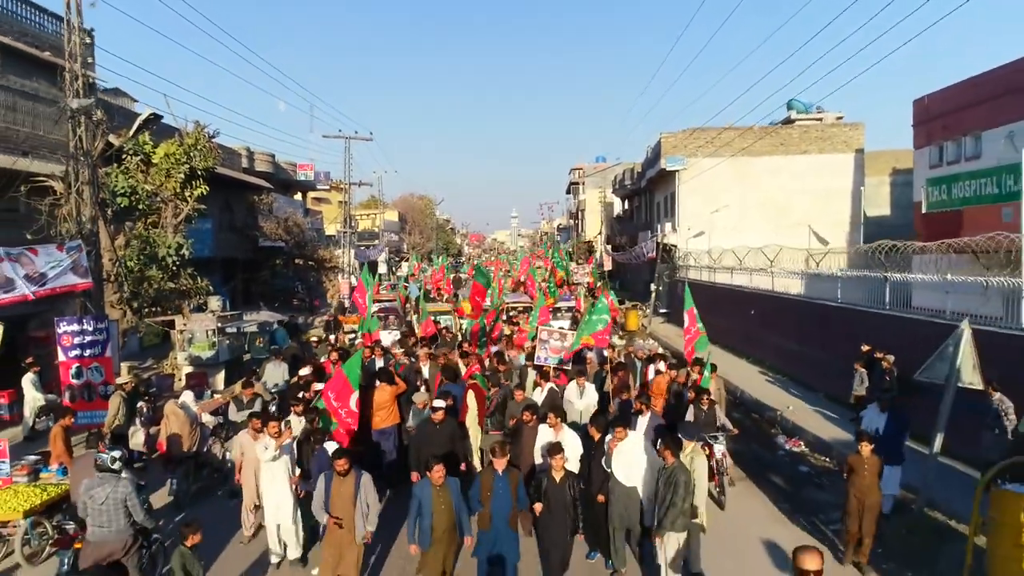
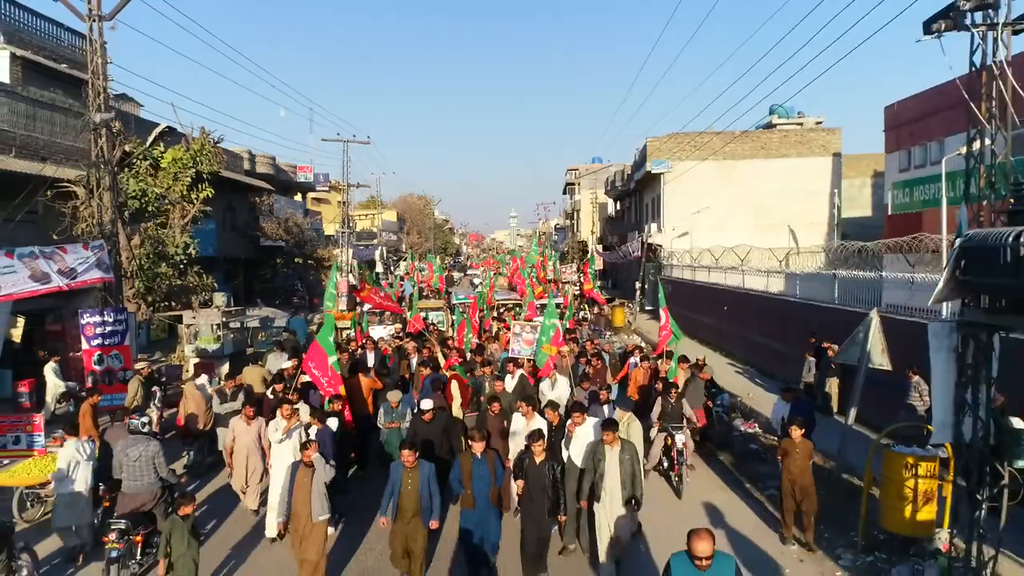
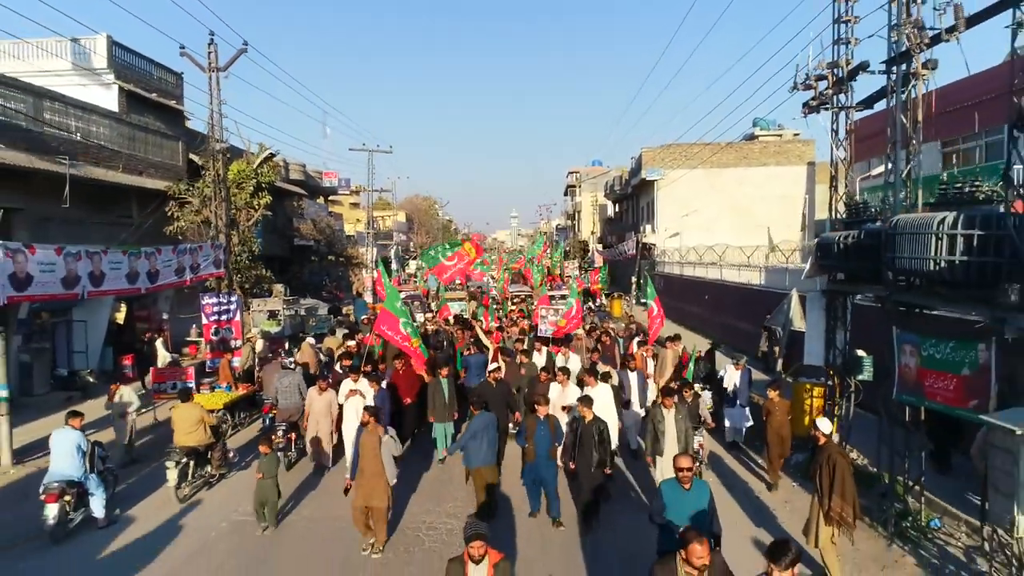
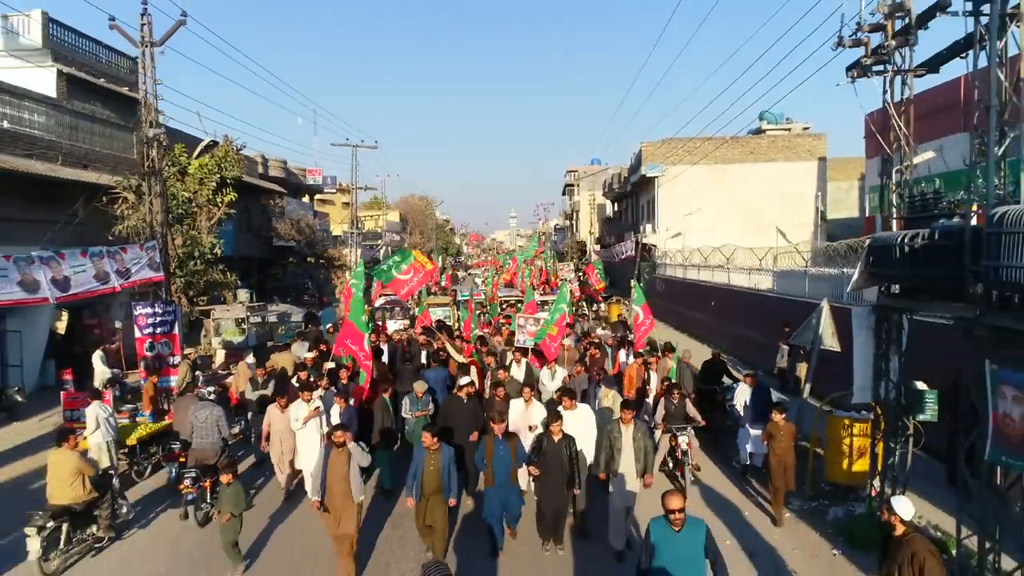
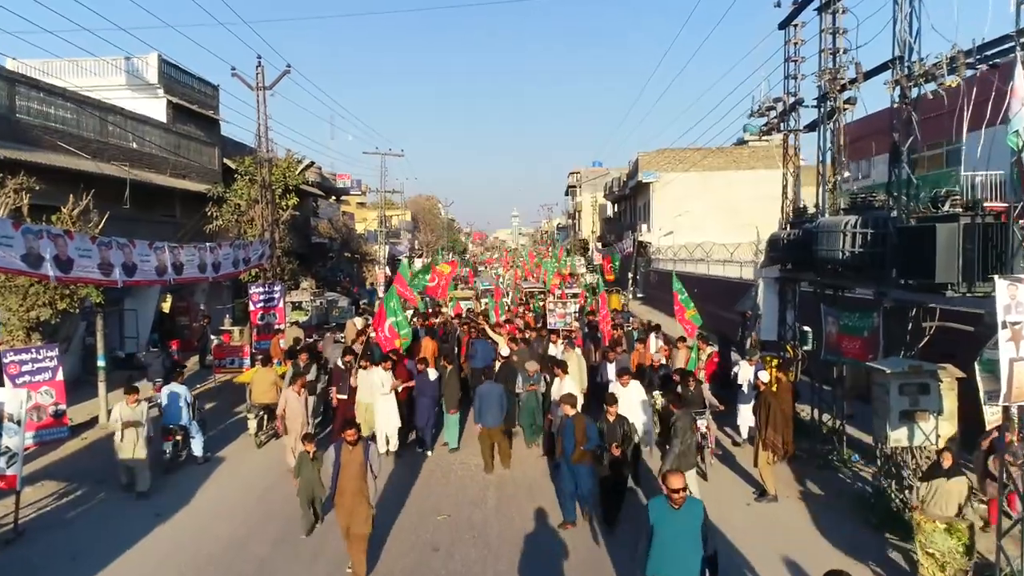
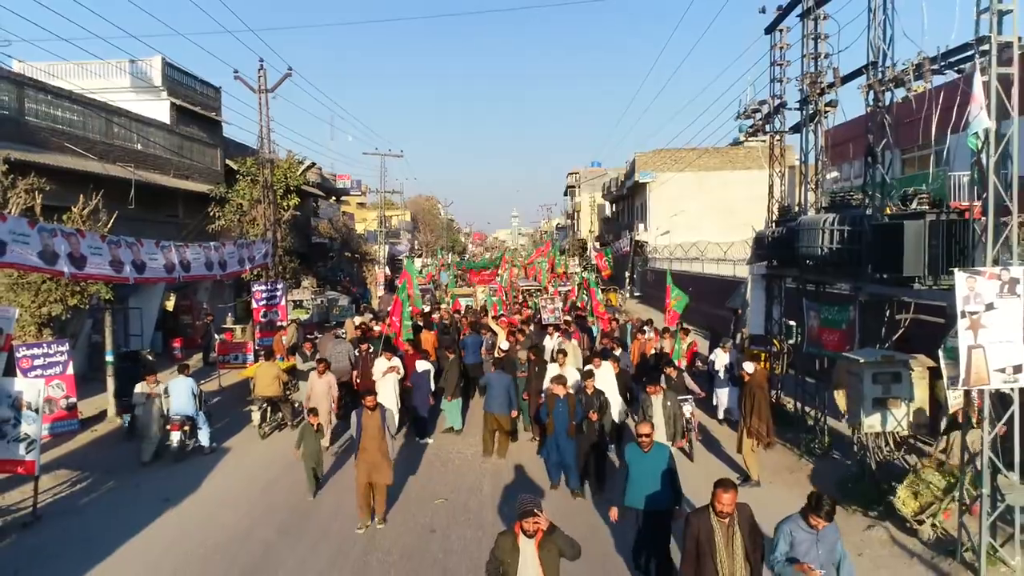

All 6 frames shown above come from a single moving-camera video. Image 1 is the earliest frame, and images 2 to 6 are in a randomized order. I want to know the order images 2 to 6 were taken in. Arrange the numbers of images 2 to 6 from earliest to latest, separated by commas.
2, 4, 3, 6, 5
